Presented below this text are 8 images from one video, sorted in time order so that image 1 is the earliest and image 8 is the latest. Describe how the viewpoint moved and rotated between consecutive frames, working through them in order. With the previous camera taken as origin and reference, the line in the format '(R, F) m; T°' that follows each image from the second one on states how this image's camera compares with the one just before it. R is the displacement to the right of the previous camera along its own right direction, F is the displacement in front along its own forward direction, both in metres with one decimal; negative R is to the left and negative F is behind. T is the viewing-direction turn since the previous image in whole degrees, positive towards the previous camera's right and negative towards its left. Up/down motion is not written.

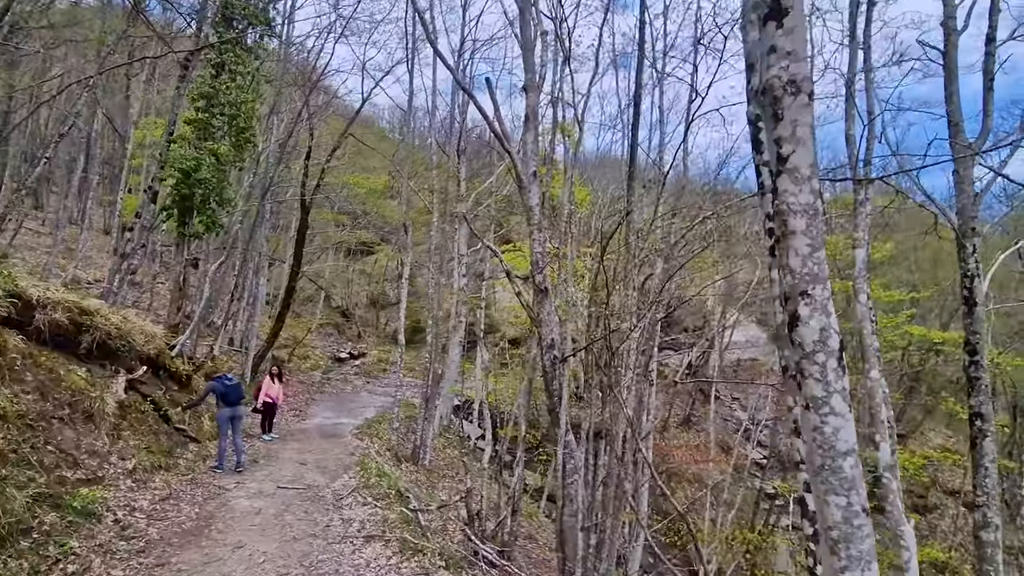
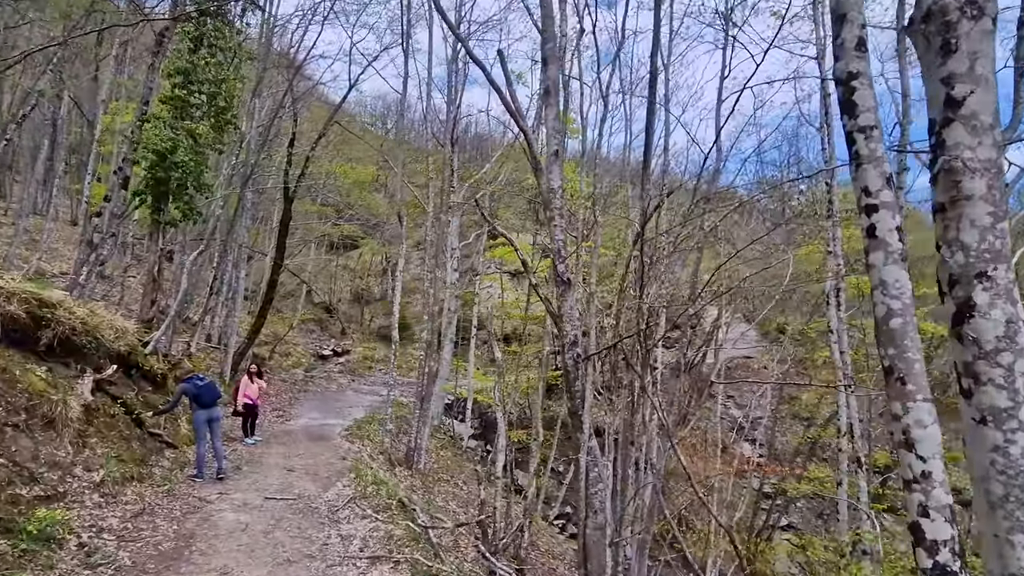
(-0.5, +0.6) m; +2°
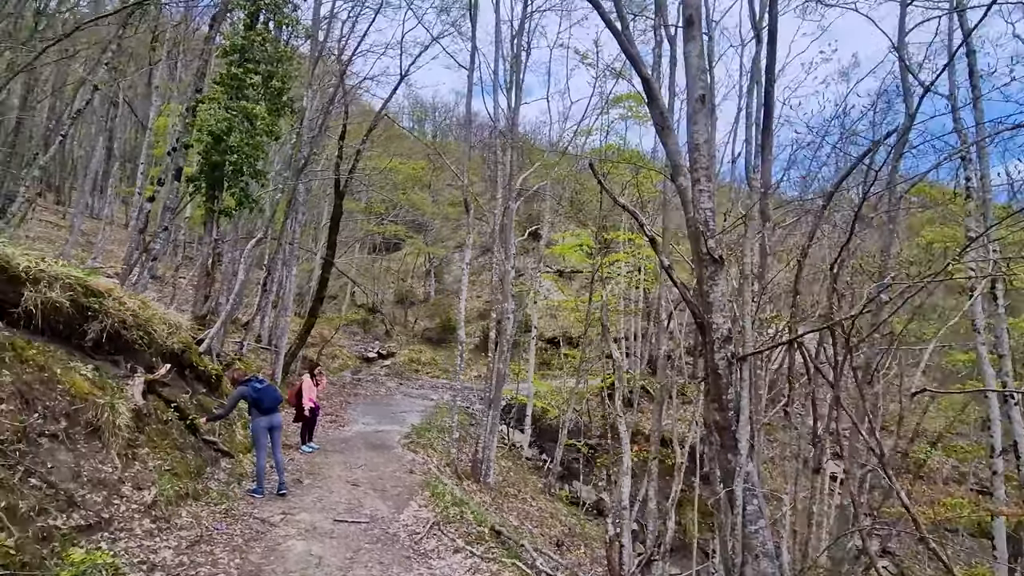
(-1.0, +1.2) m; -4°
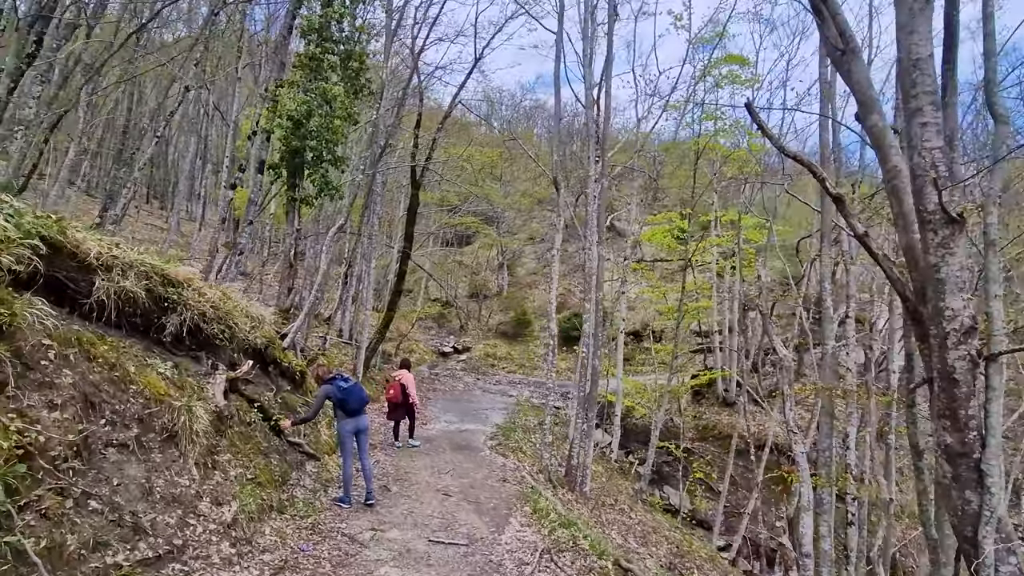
(-0.6, +1.0) m; -8°
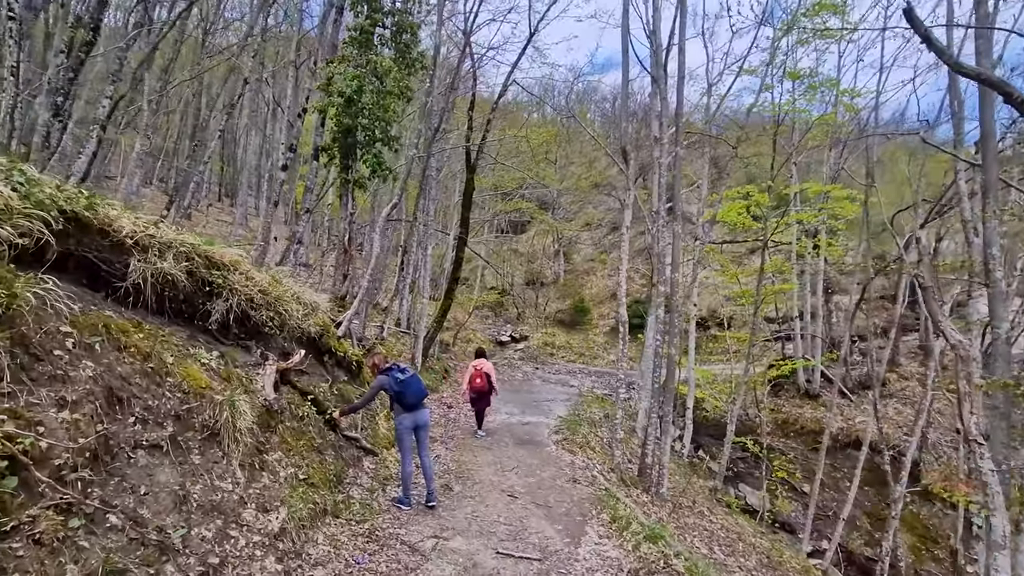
(-0.2, +0.8) m; -6°
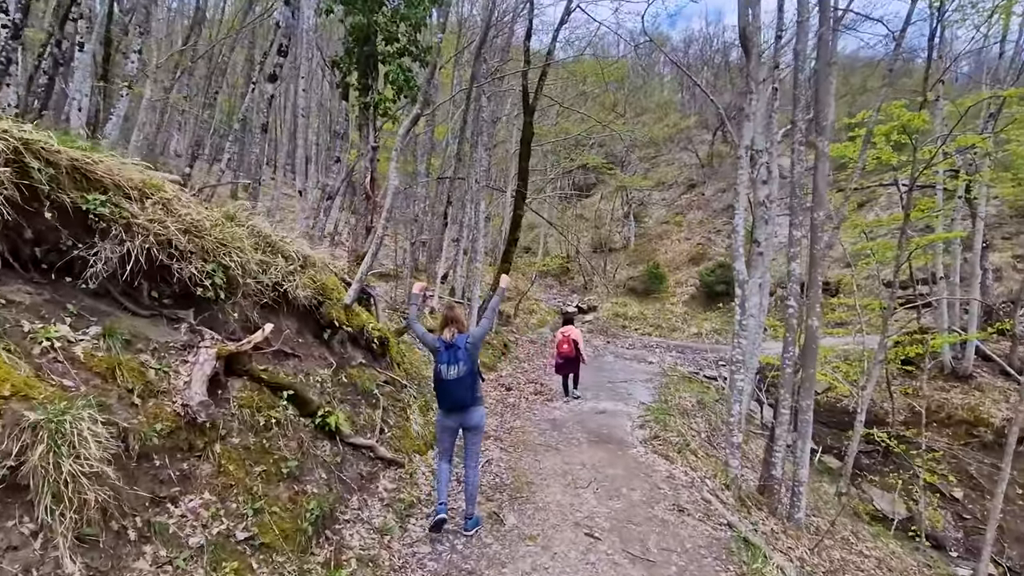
(-0.1, +2.3) m; -7°
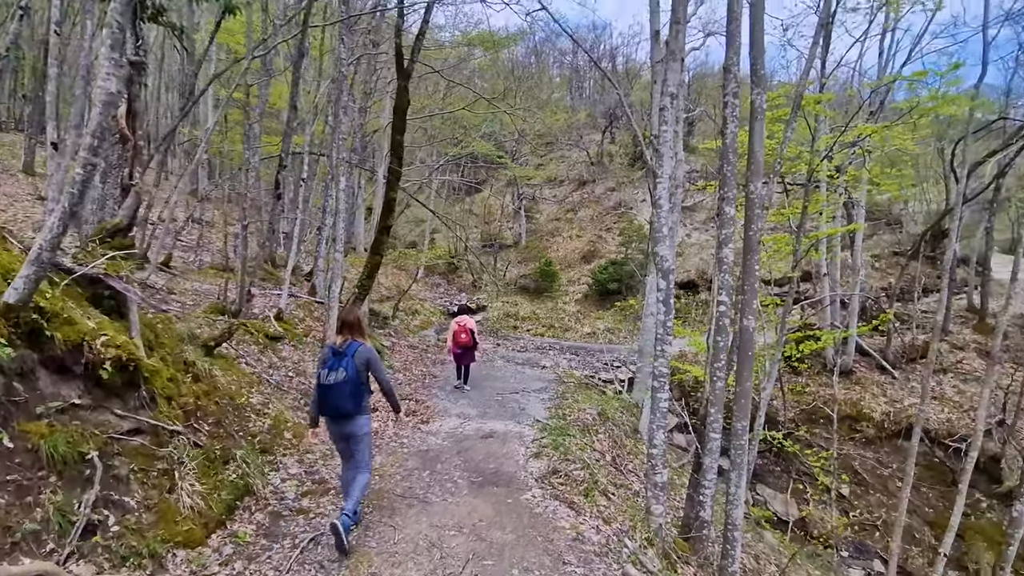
(+0.4, +1.9) m; +12°
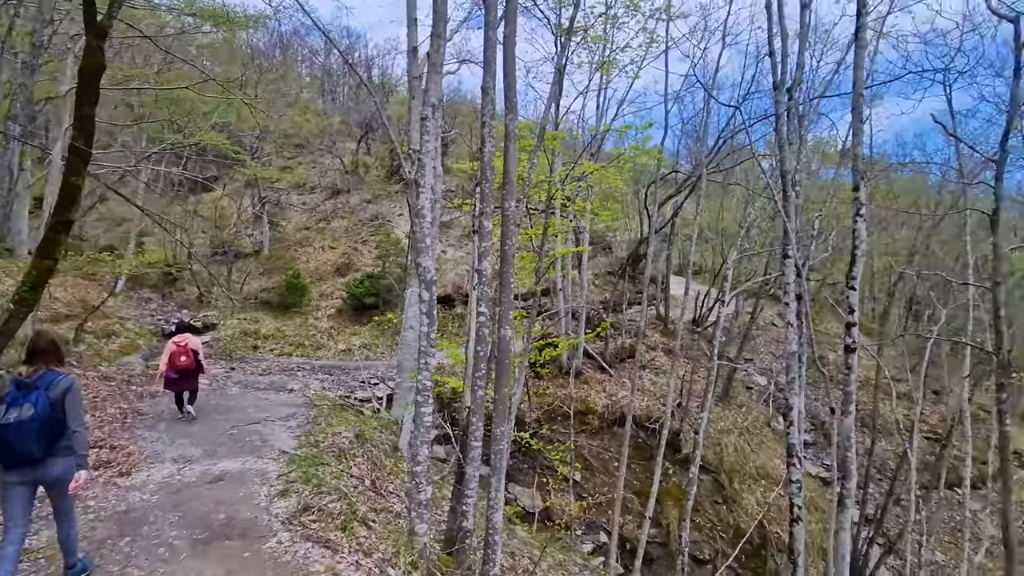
(0.0, +0.3) m; +27°
